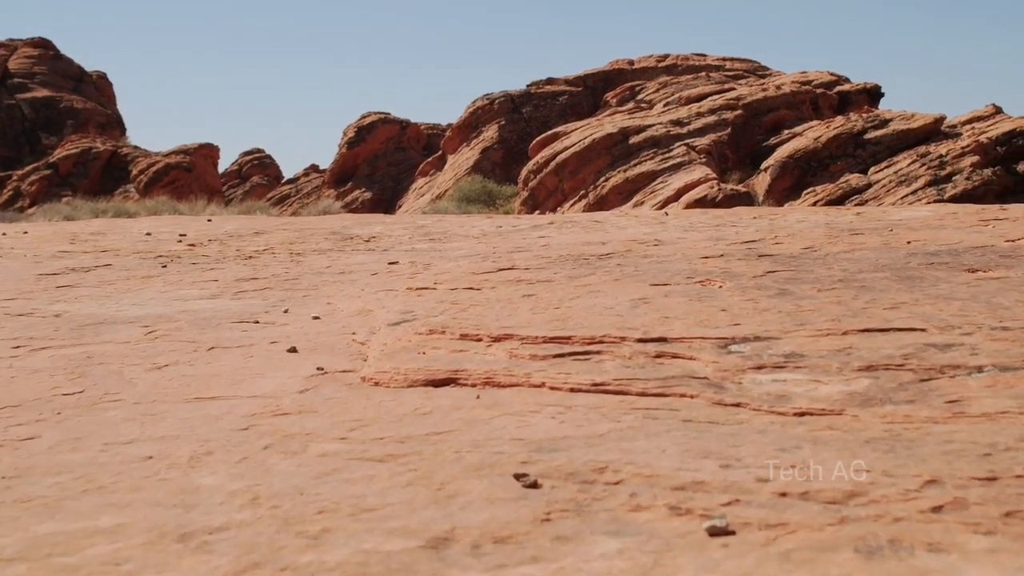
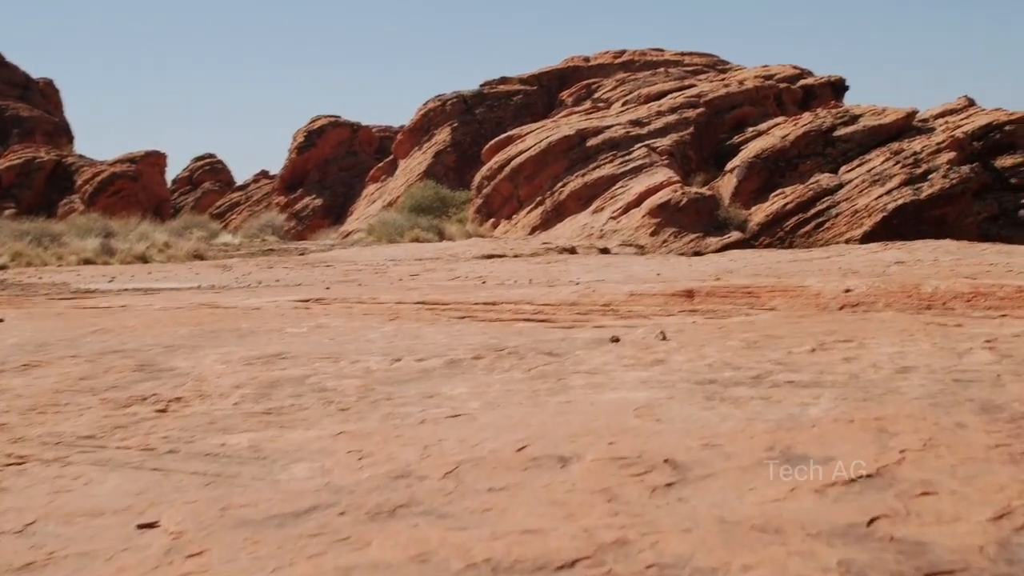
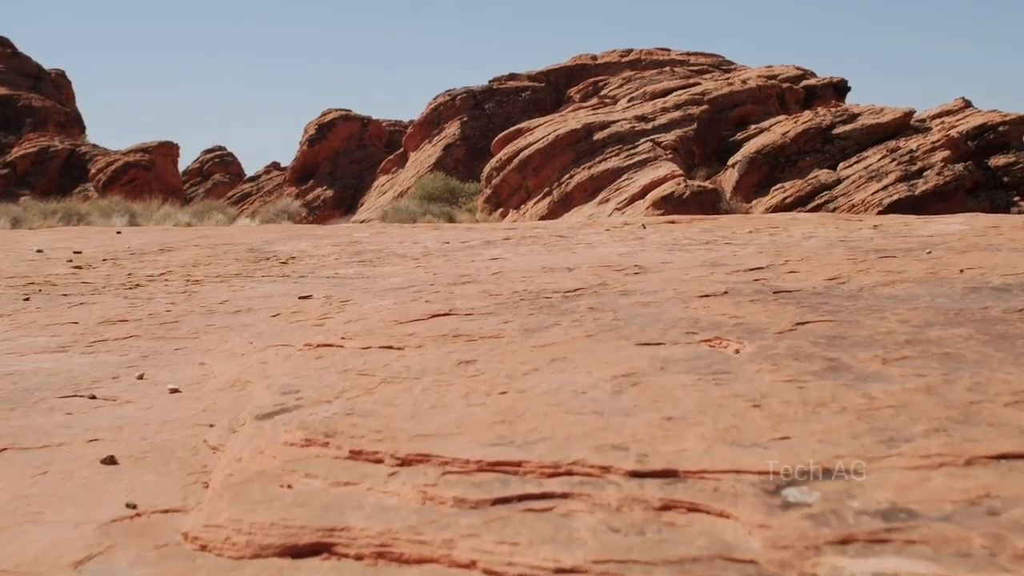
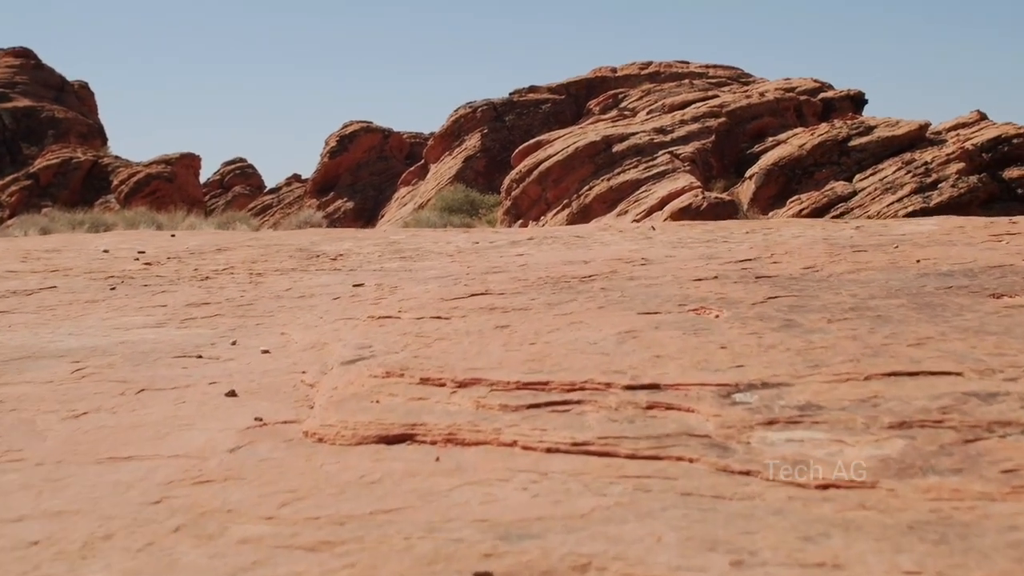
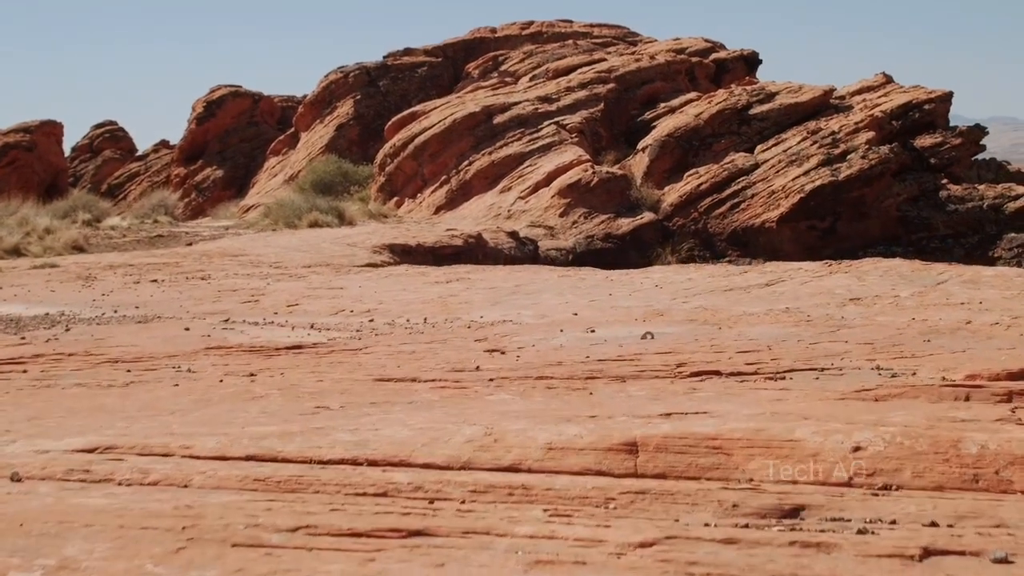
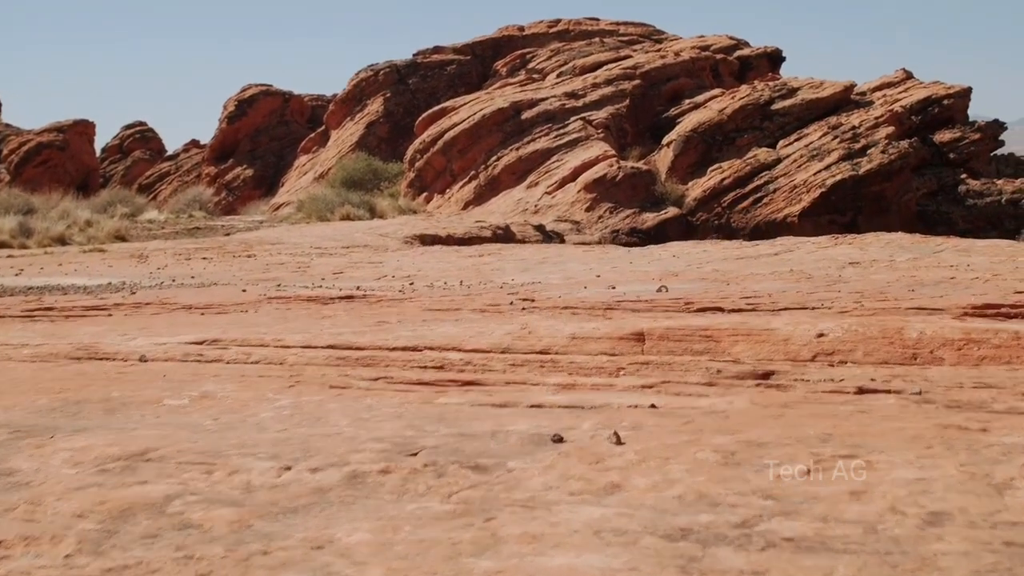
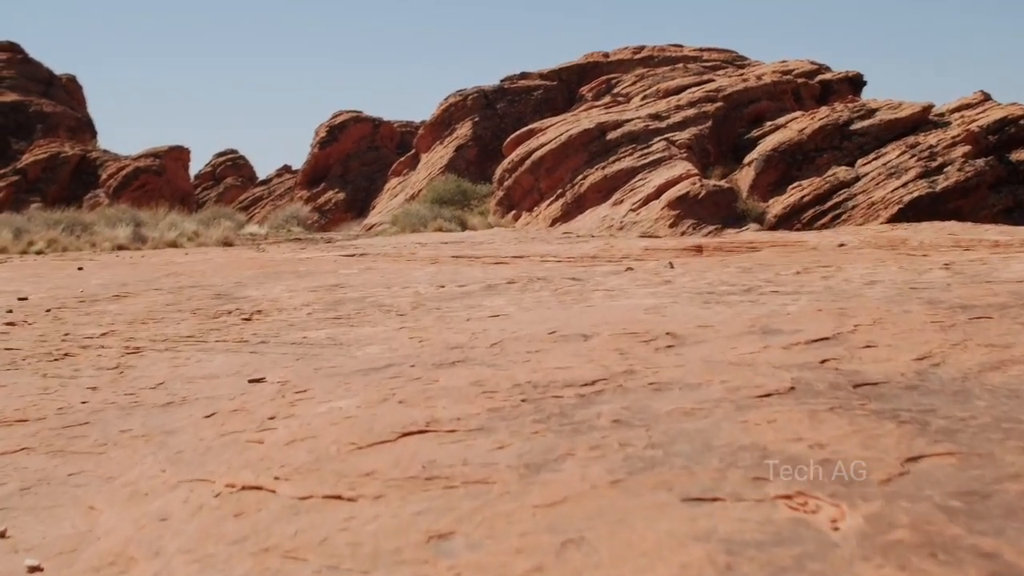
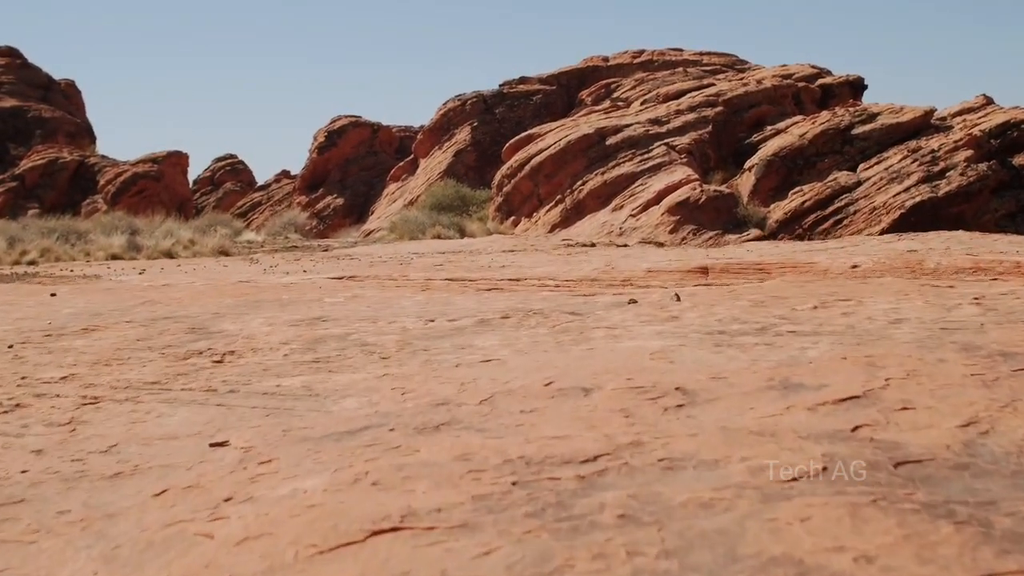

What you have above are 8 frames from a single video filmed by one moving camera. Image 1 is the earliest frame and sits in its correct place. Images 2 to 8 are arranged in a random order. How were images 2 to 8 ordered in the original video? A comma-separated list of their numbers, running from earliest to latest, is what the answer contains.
4, 3, 7, 8, 2, 6, 5
